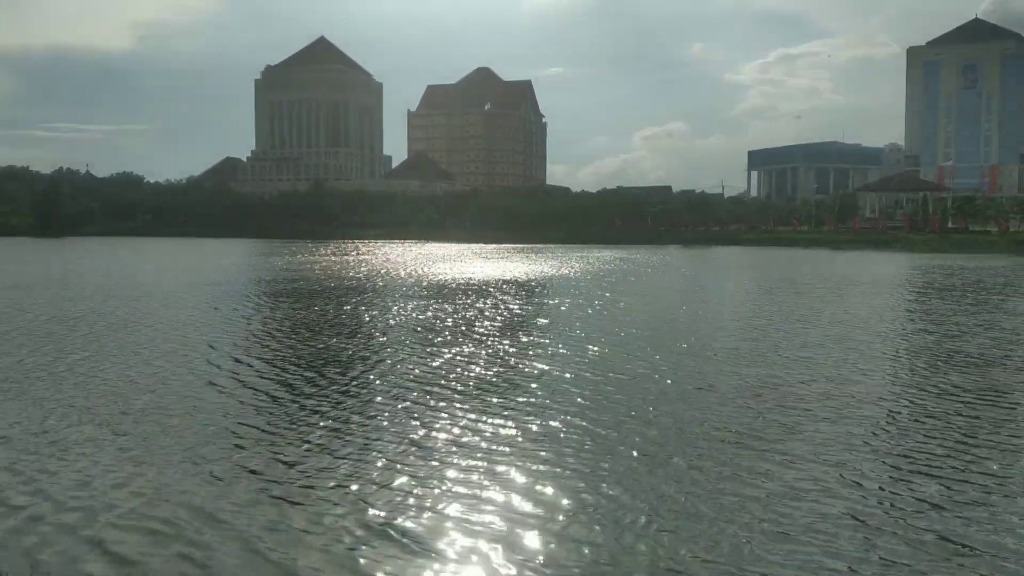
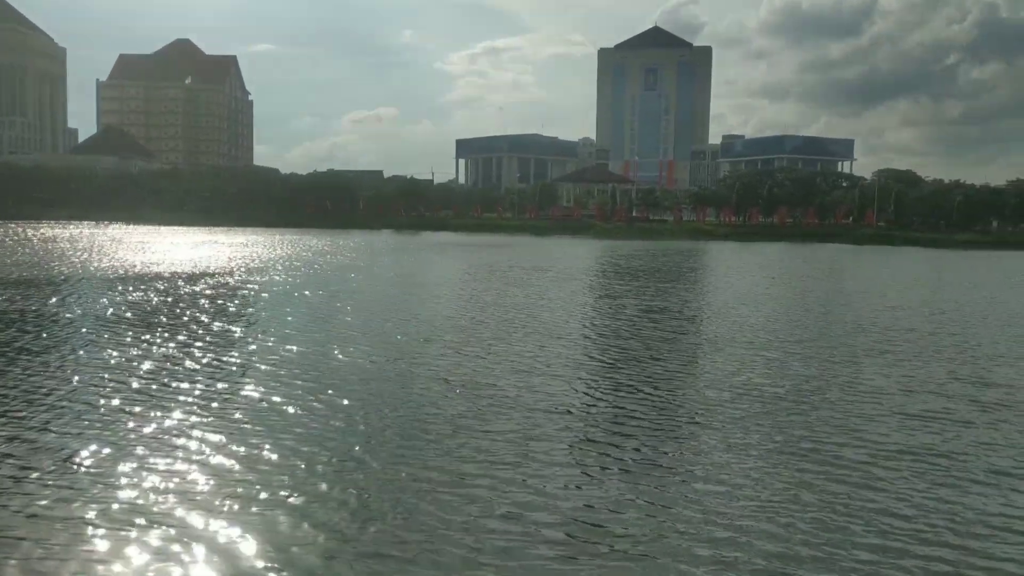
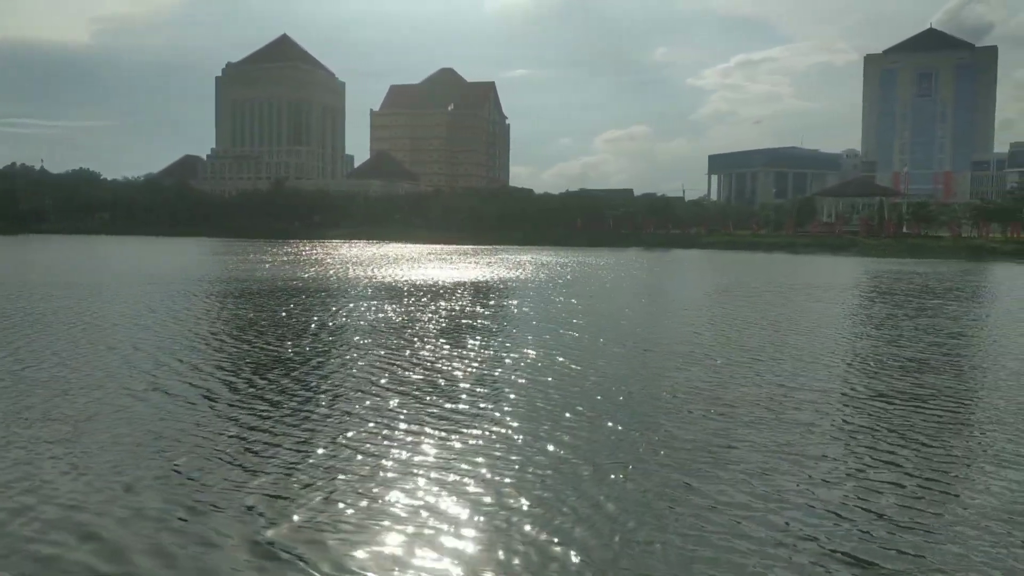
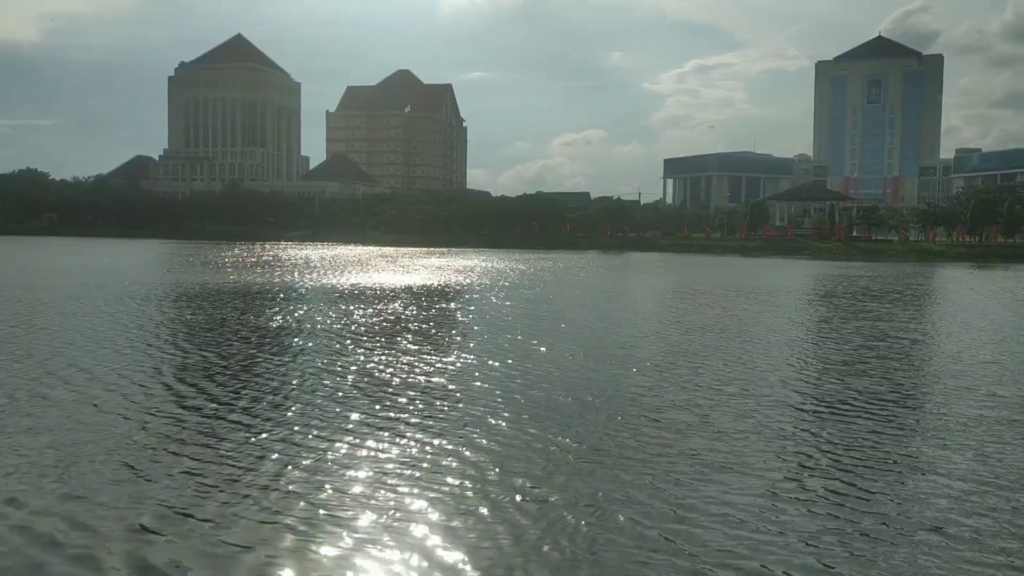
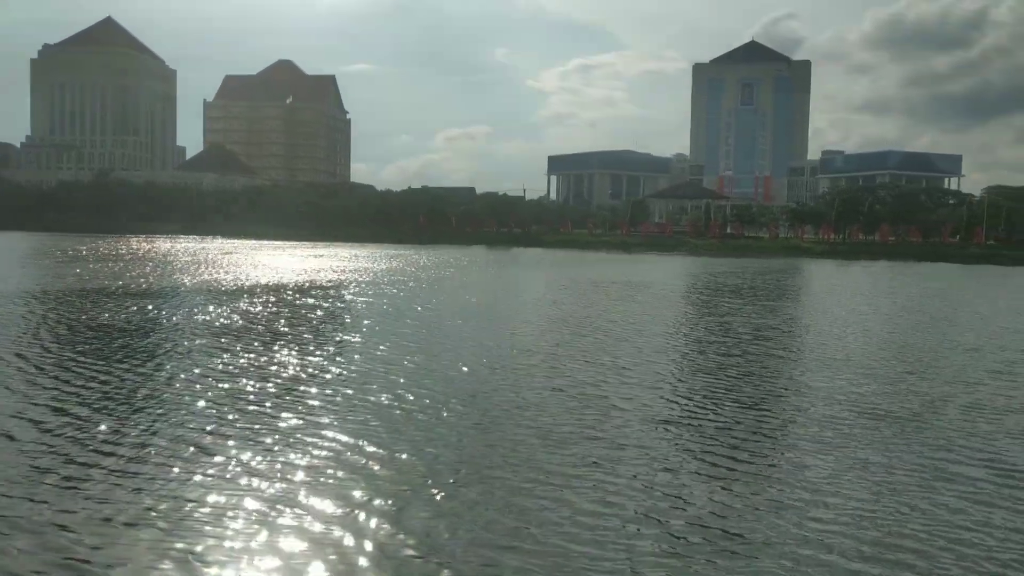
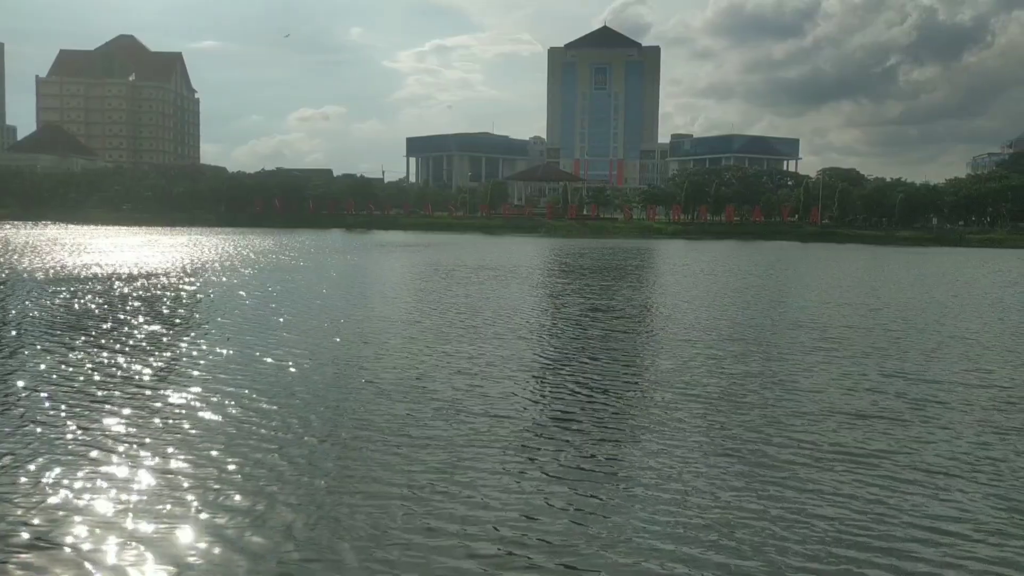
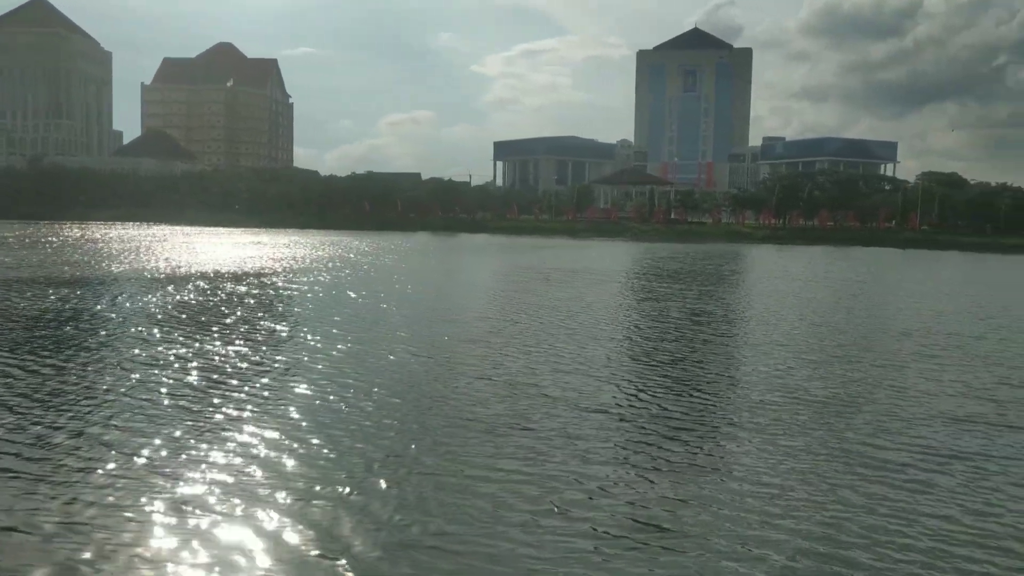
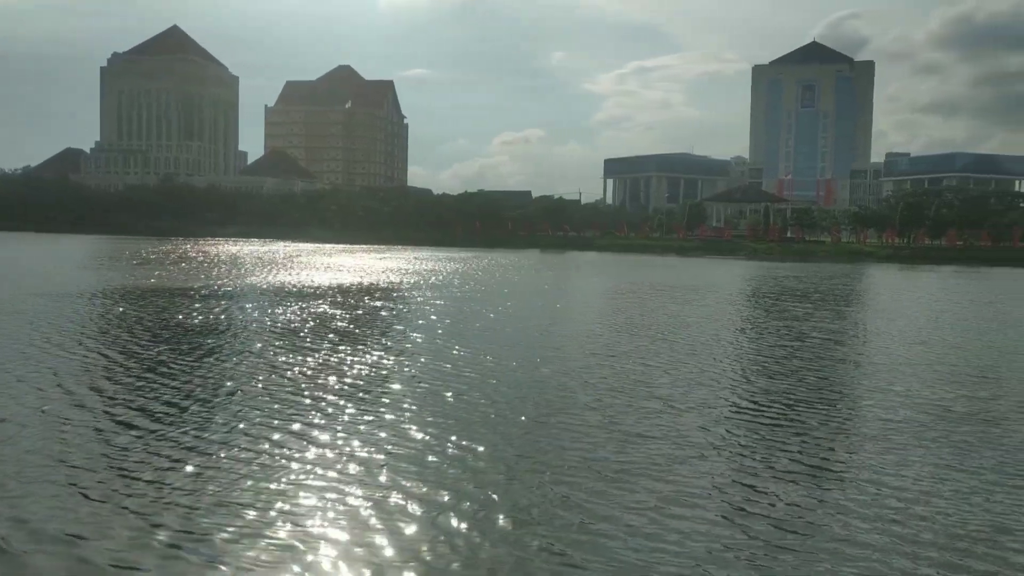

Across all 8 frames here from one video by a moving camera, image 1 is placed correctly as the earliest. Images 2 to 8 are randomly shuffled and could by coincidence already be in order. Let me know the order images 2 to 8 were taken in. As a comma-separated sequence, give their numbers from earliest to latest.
3, 4, 8, 5, 7, 2, 6
